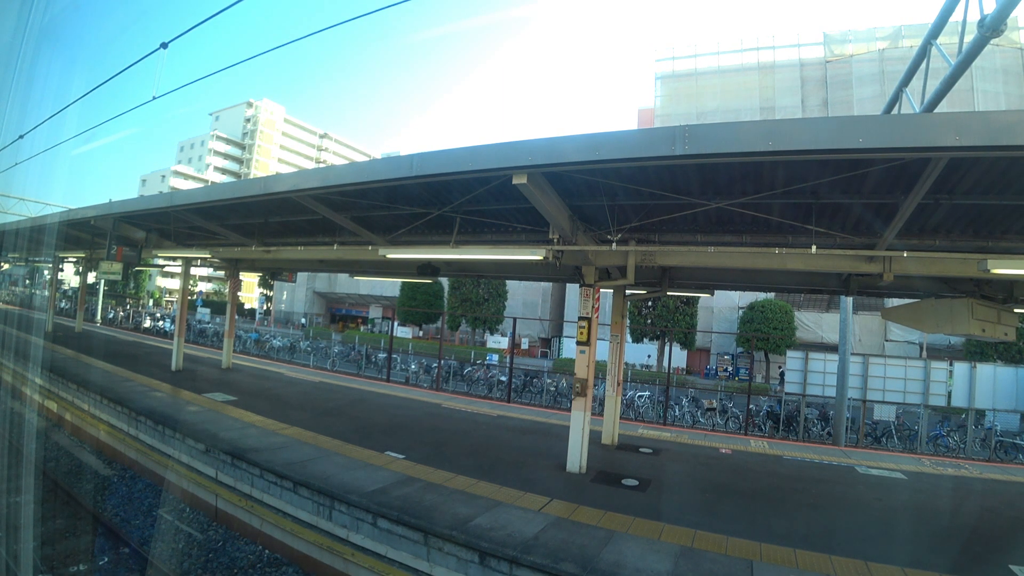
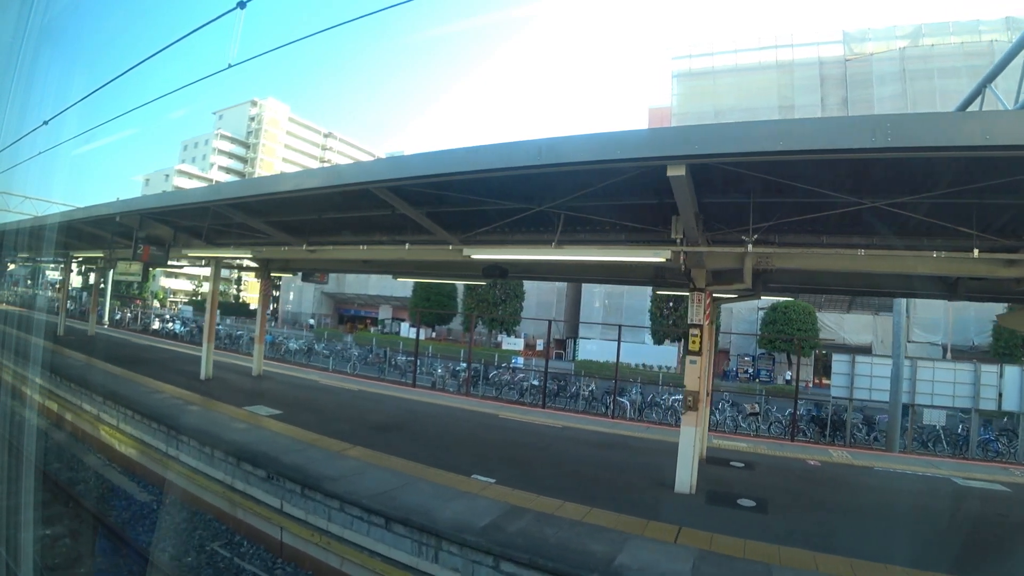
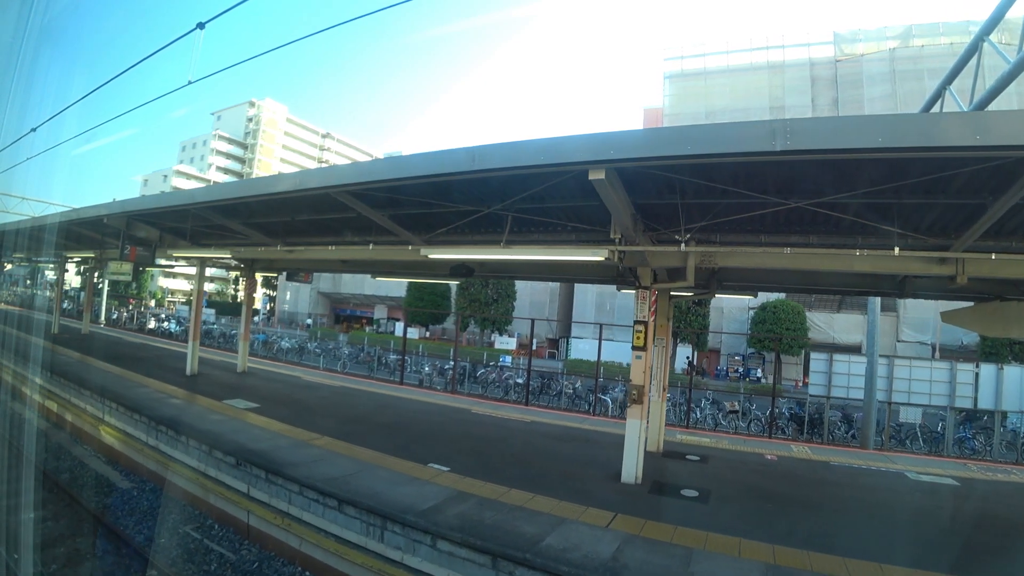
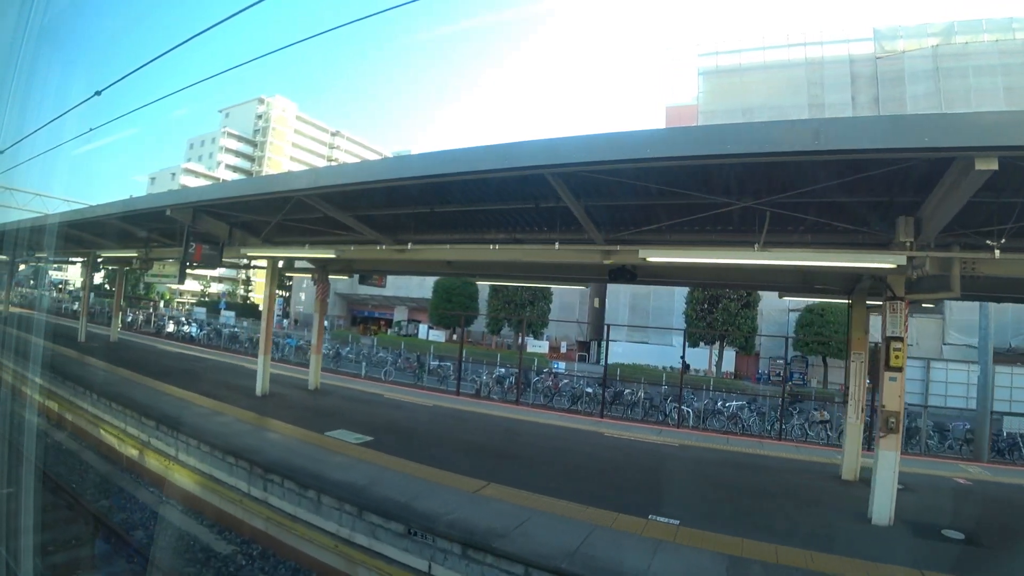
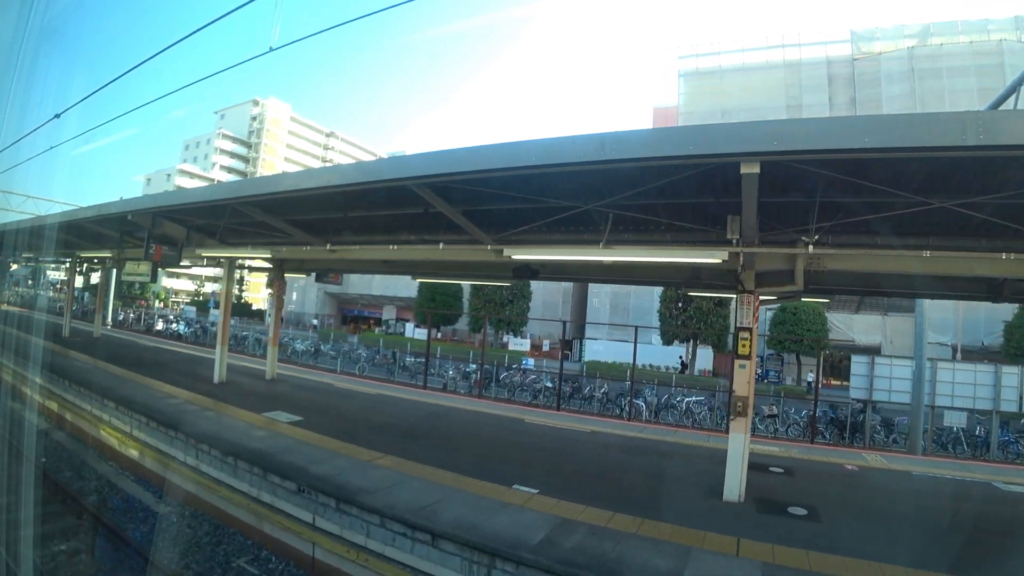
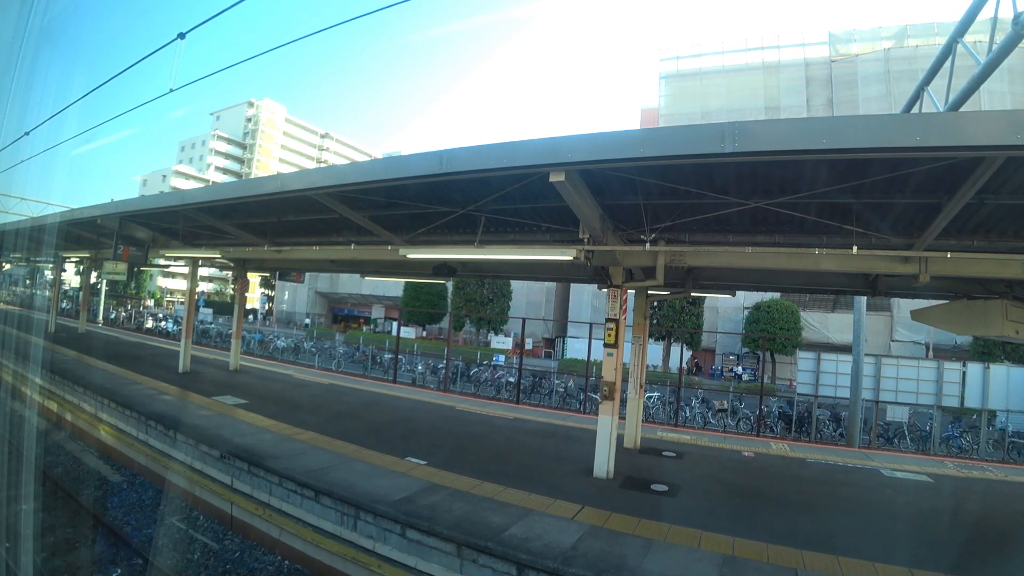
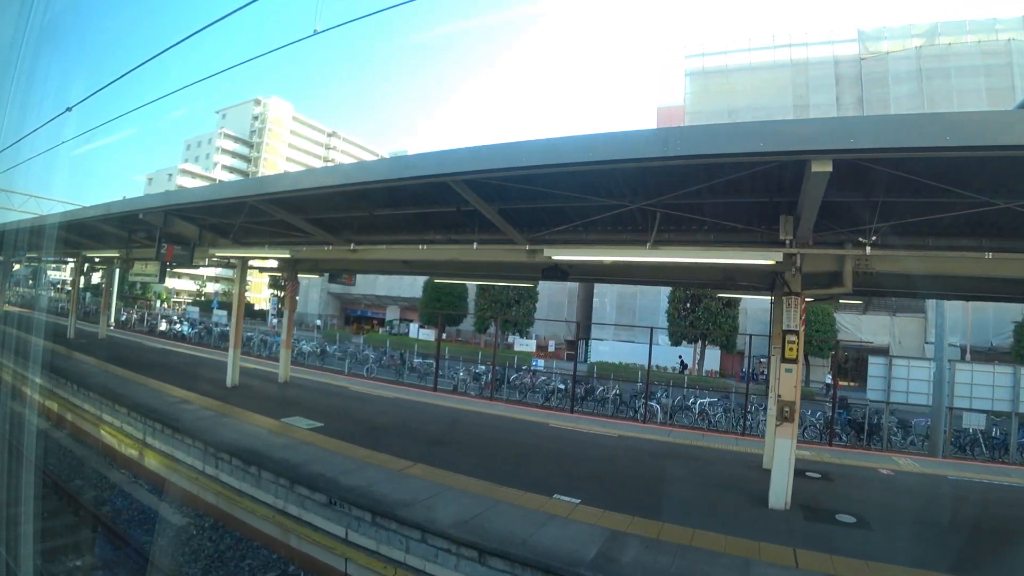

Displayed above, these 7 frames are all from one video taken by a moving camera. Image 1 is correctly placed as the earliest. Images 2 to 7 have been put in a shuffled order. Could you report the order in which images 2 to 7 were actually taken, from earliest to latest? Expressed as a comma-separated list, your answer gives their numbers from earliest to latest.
6, 3, 2, 5, 7, 4
